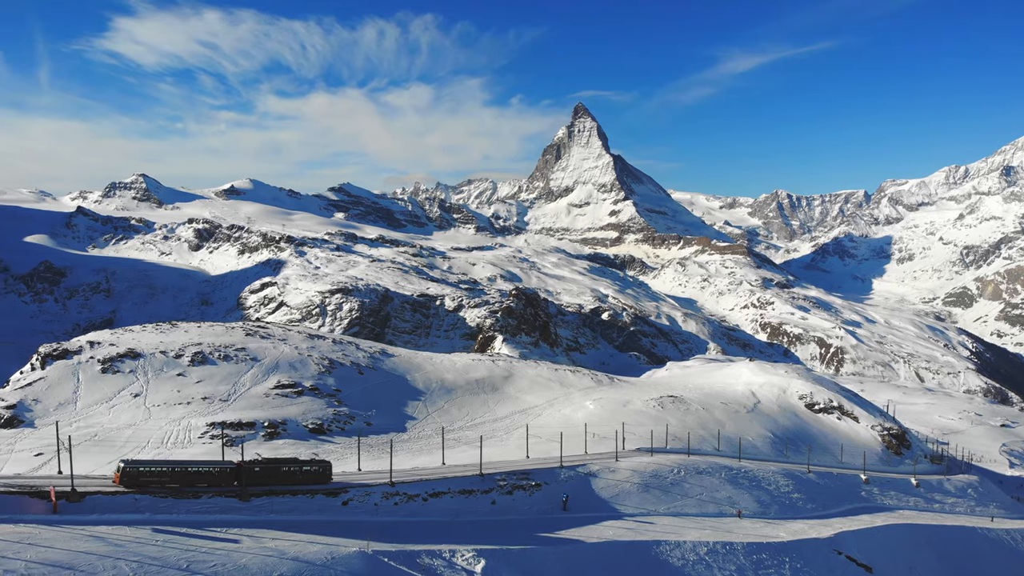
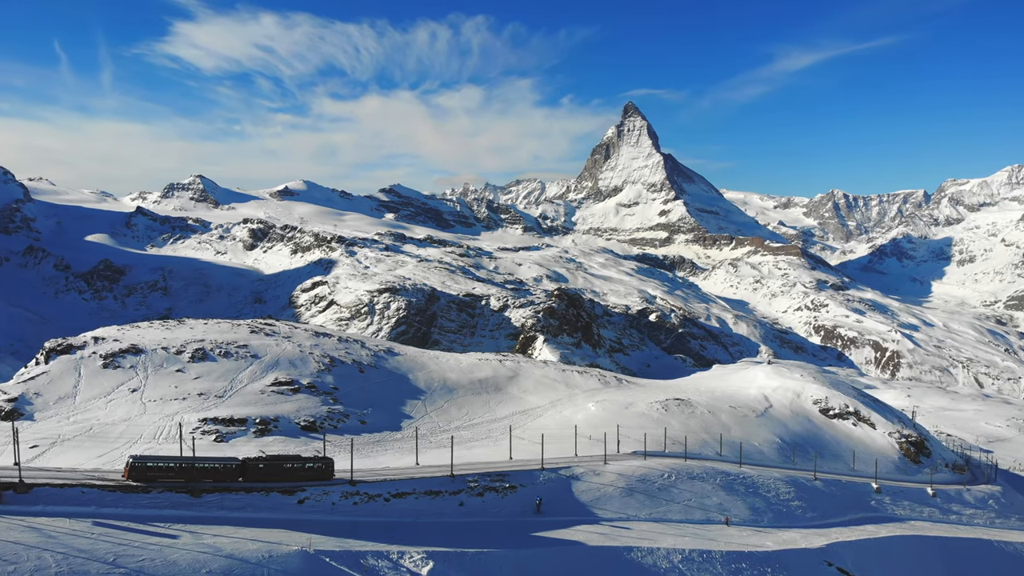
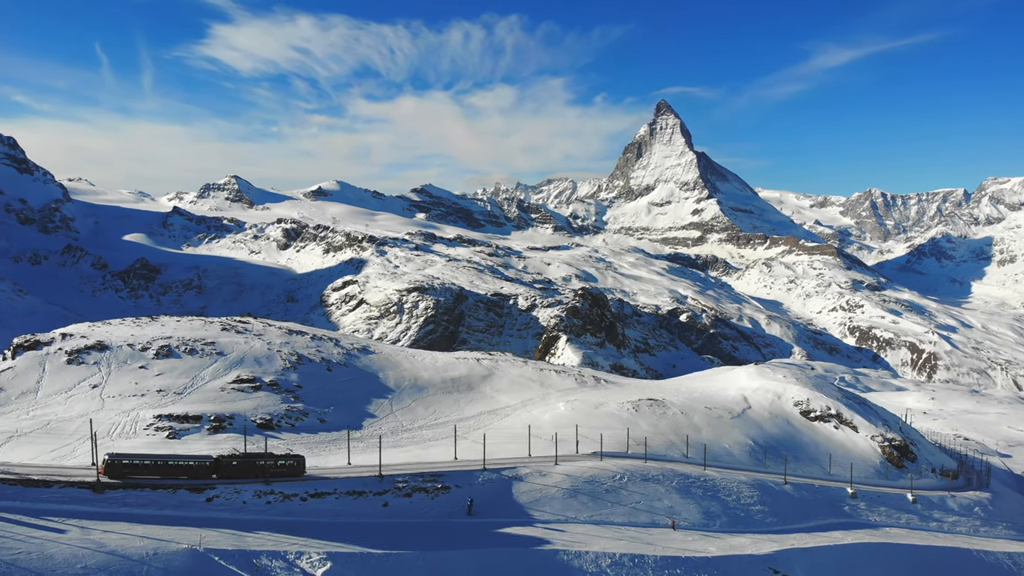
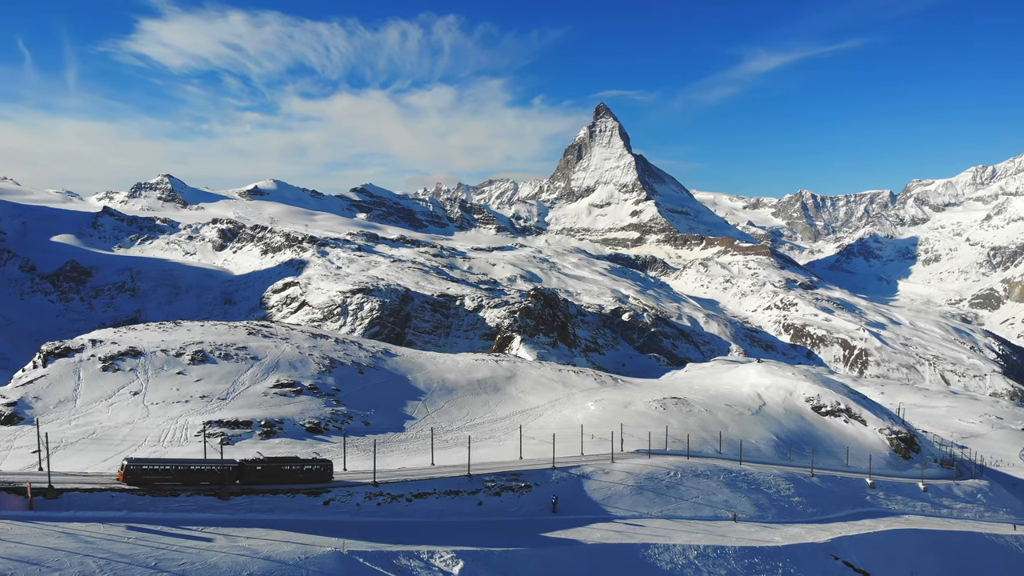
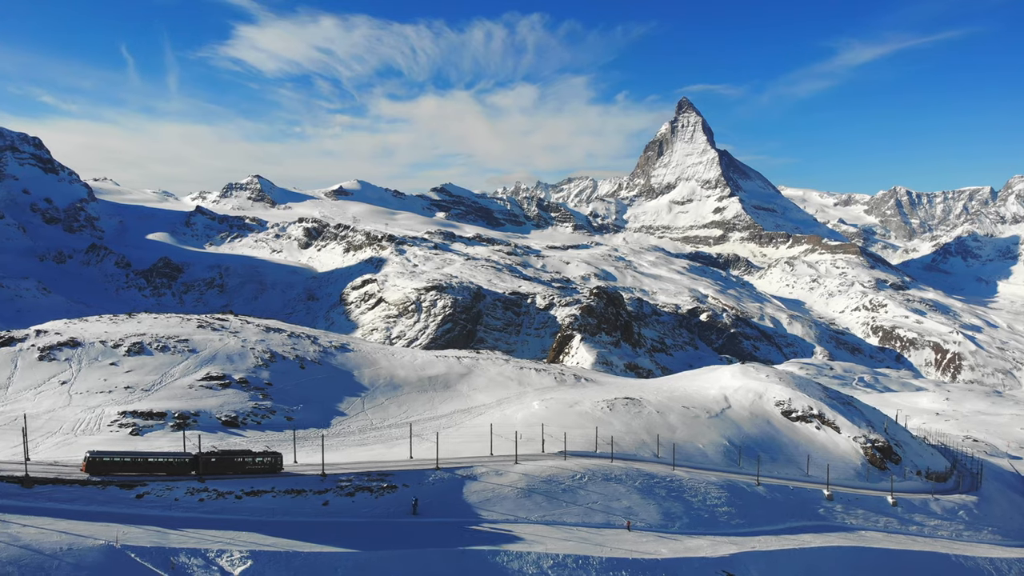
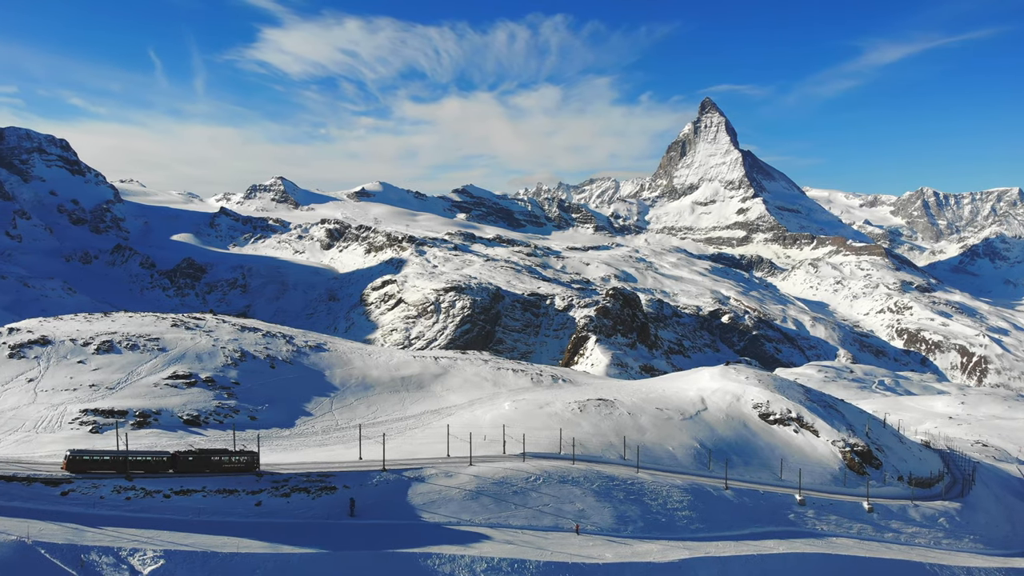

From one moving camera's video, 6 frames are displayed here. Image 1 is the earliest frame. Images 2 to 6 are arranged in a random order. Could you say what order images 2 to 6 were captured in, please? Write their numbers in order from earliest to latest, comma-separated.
4, 2, 3, 5, 6
